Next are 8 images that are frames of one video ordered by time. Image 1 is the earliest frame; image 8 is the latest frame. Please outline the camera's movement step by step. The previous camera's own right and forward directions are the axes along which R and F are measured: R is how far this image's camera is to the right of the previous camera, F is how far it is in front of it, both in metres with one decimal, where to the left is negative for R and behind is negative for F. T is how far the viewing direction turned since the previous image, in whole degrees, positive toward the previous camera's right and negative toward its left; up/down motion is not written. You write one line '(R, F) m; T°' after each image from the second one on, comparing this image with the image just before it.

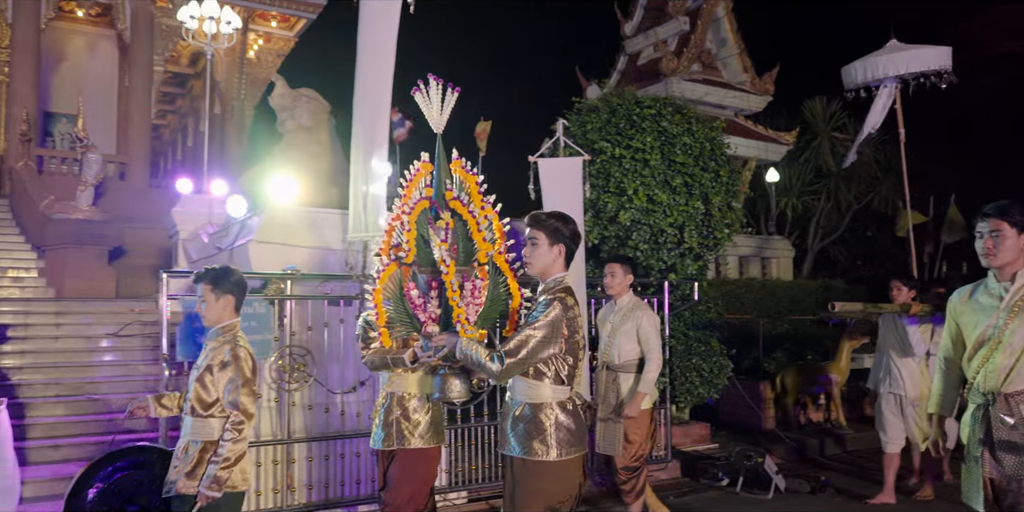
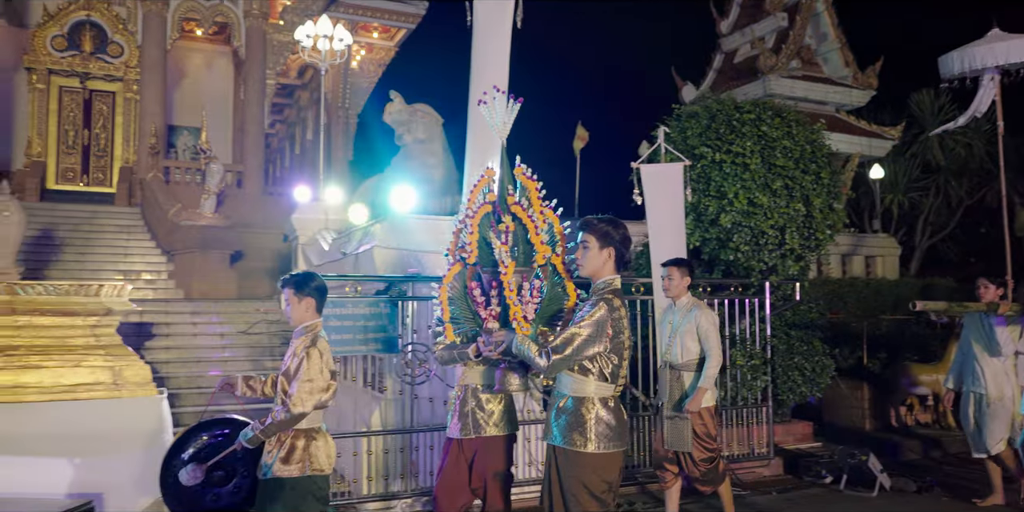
(-0.1, -0.3) m; -7°
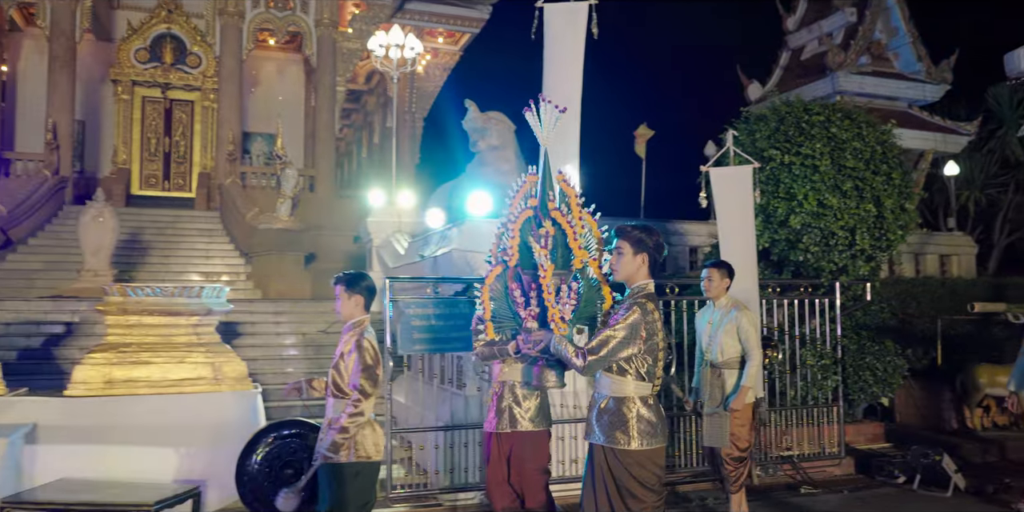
(-0.1, -0.2) m; -4°
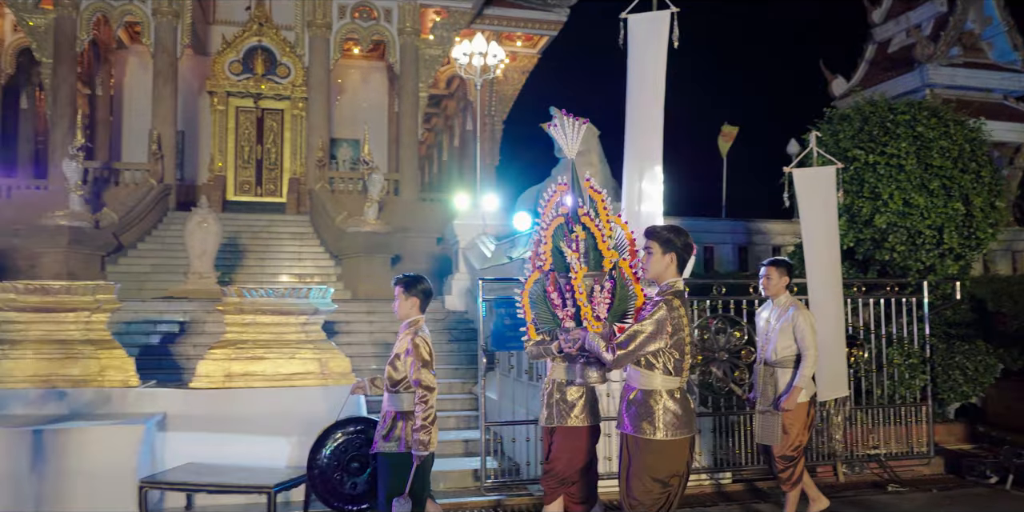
(-0.1, -0.3) m; -5°
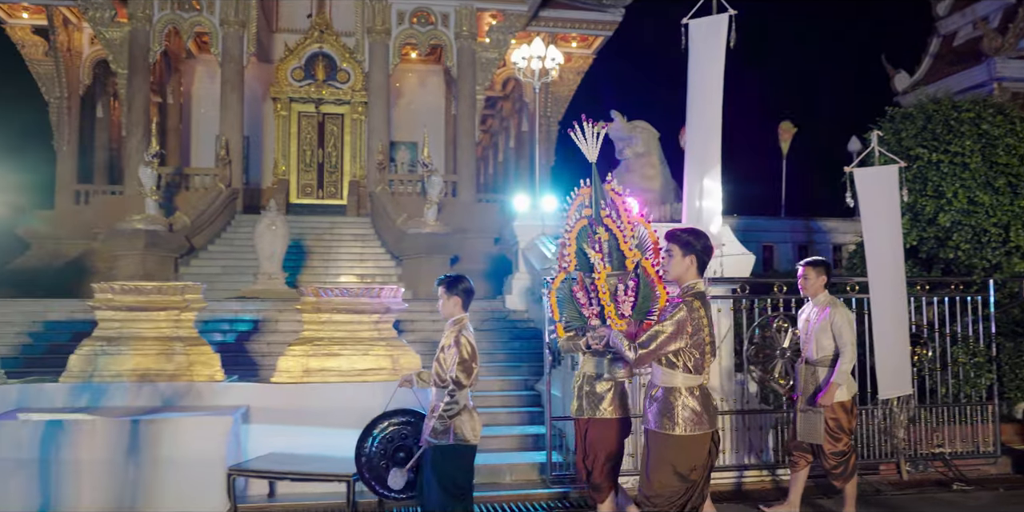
(-0.1, -0.2) m; -4°
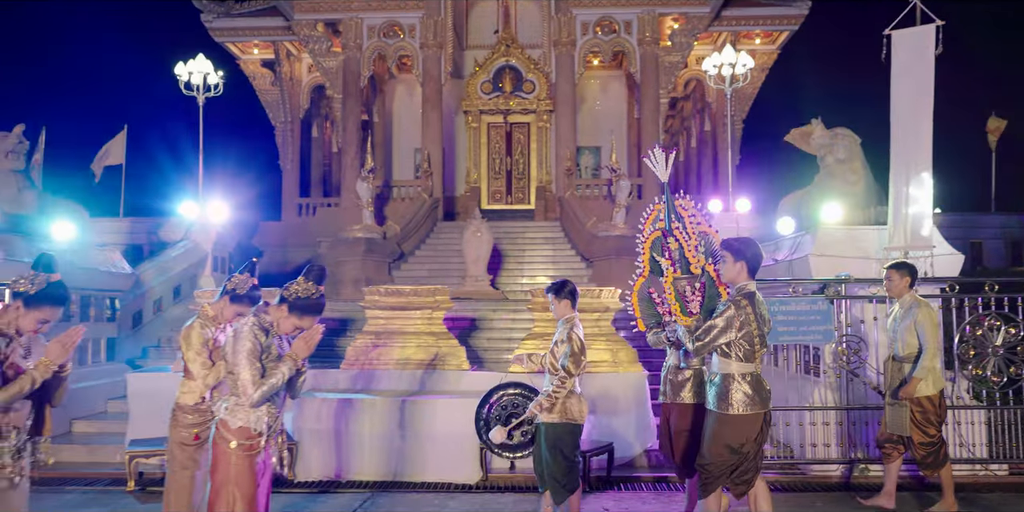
(-0.3, -0.8) m; -12°
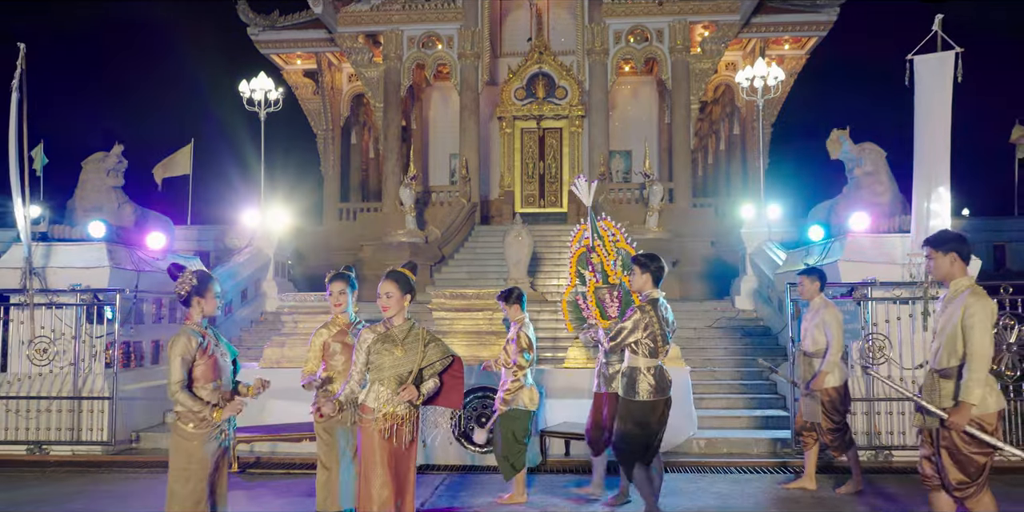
(-0.2, -0.7) m; -2°
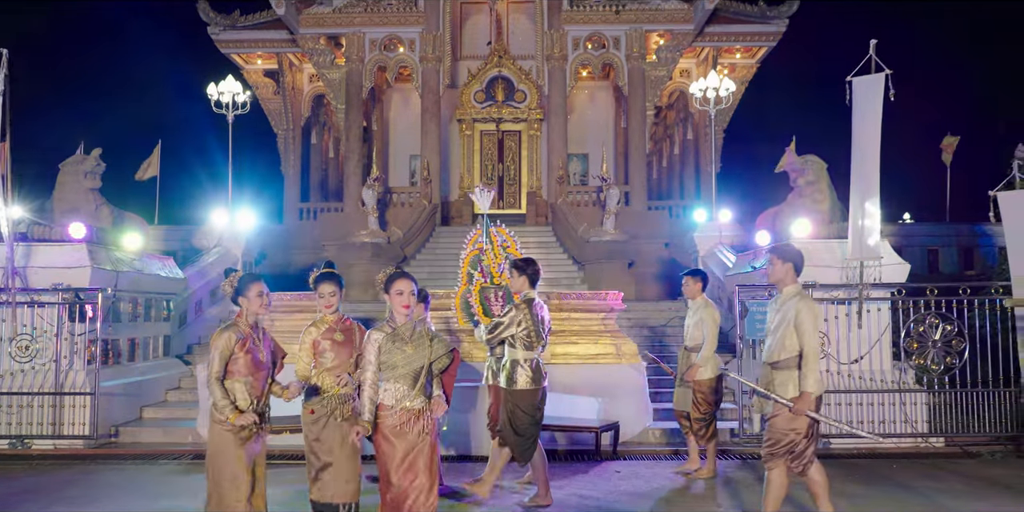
(-0.1, -0.4) m; +3°
